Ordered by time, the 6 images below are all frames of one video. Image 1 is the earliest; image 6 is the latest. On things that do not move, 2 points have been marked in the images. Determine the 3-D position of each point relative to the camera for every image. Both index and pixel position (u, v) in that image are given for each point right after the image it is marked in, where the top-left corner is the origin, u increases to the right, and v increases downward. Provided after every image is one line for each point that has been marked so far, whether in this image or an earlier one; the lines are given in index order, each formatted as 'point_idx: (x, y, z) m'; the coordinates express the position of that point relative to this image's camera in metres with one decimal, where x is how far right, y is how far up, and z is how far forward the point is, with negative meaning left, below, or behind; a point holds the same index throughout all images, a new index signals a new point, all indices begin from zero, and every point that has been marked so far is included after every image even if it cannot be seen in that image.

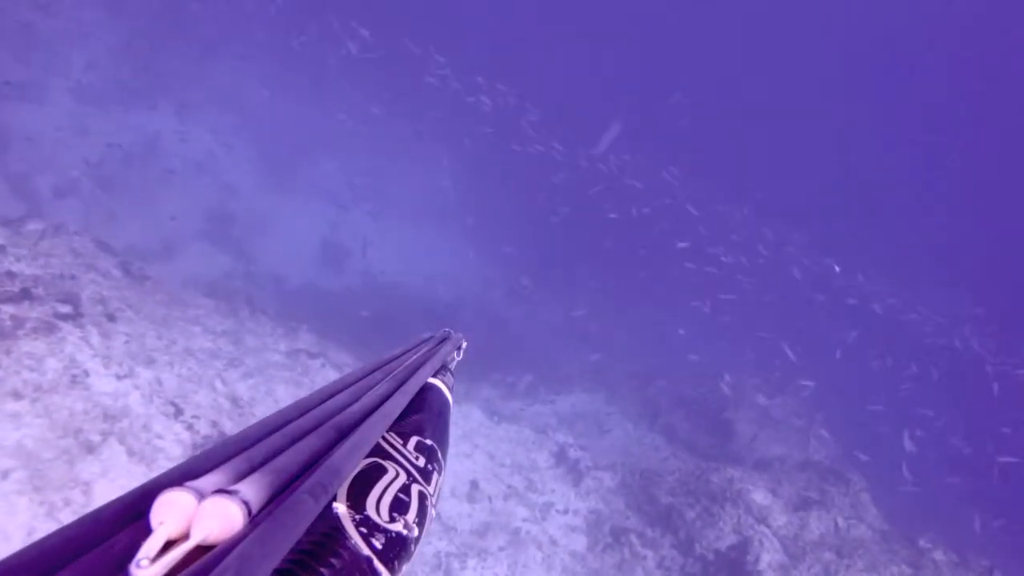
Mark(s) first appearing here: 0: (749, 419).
0: (+3.5, -2.0, +13.9) m
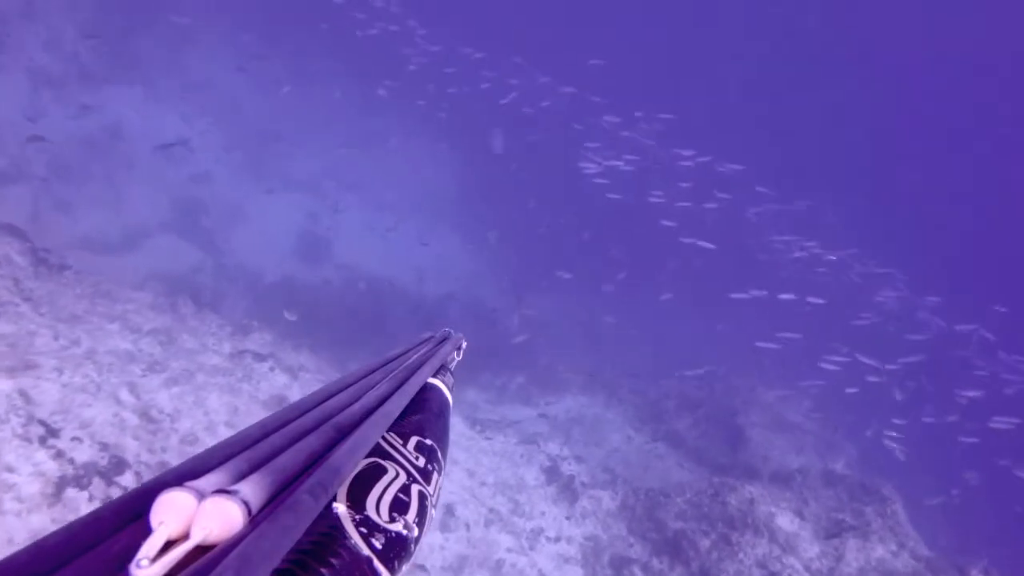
0: (+3.3, -1.9, +12.7) m
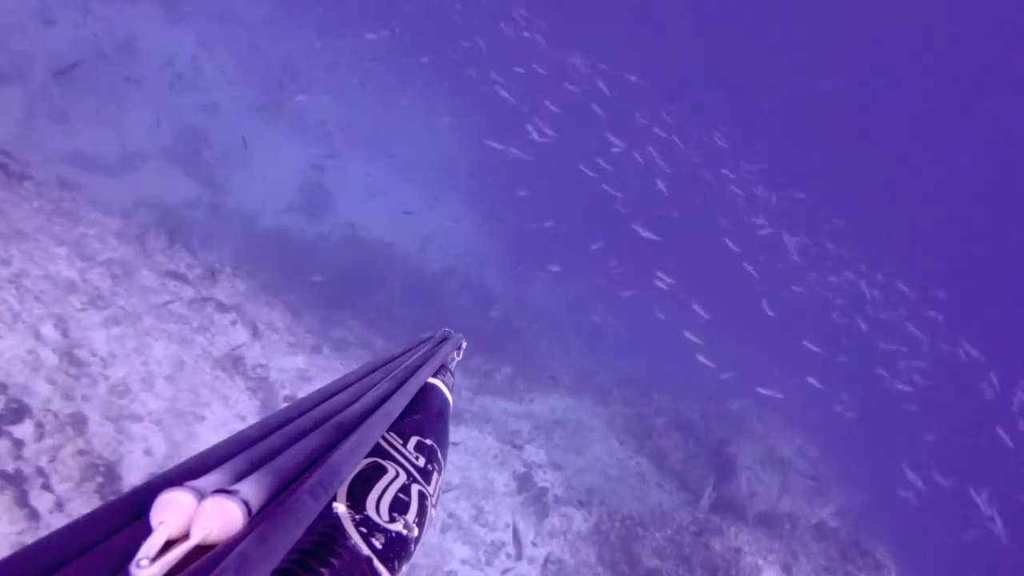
0: (+3.0, -2.2, +12.0) m
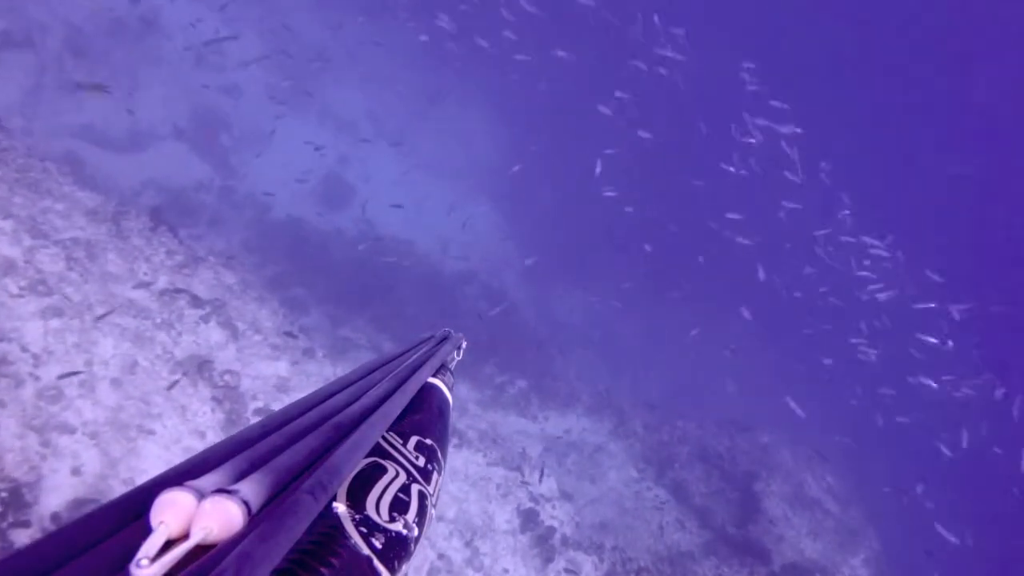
0: (+3.1, -2.4, +11.1) m
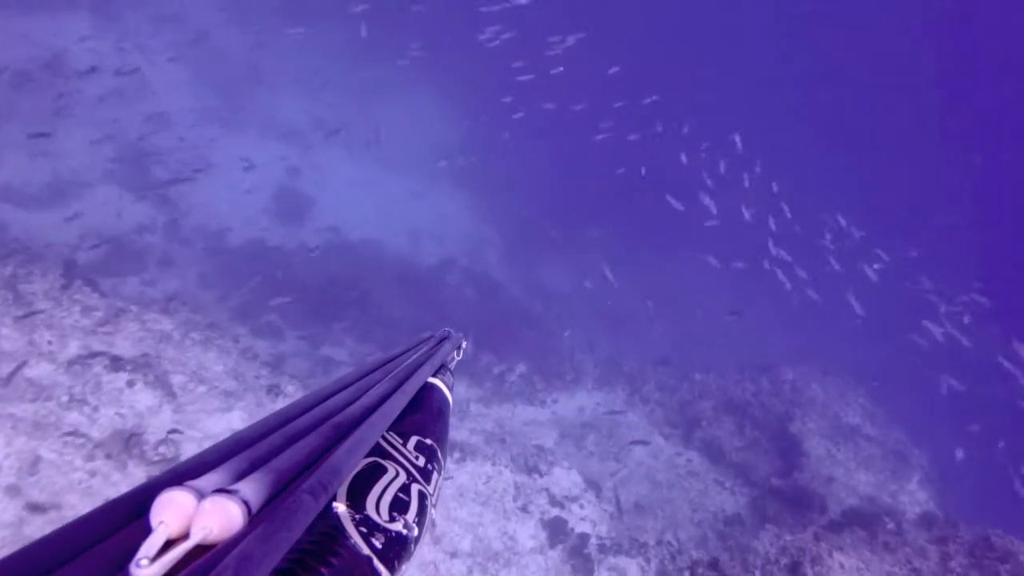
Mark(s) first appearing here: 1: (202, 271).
0: (+3.3, -1.6, +10.3) m
1: (-3.9, +0.2, +11.7) m
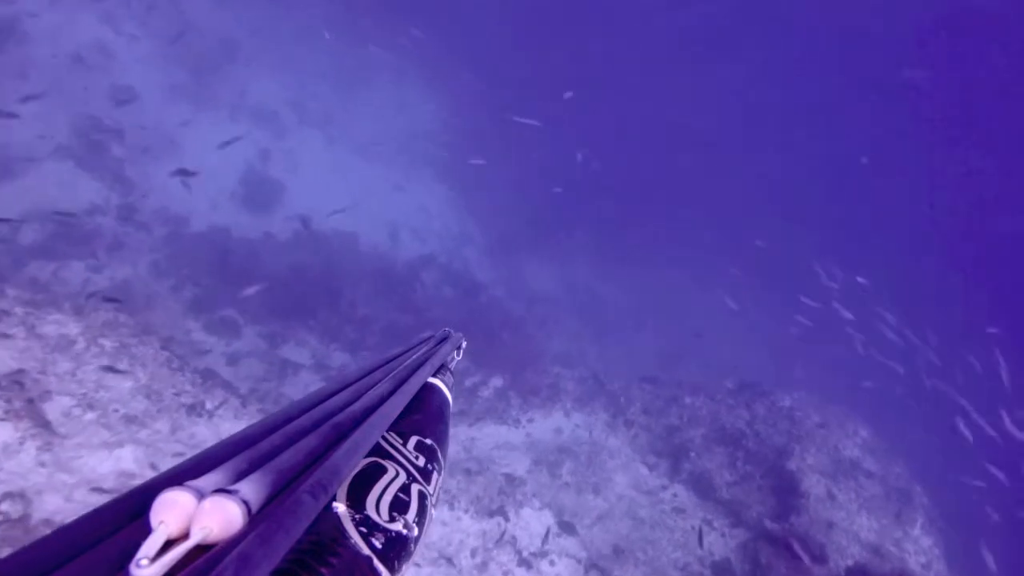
0: (+3.0, -1.8, +9.4) m
1: (-4.1, +0.3, +10.7) m
